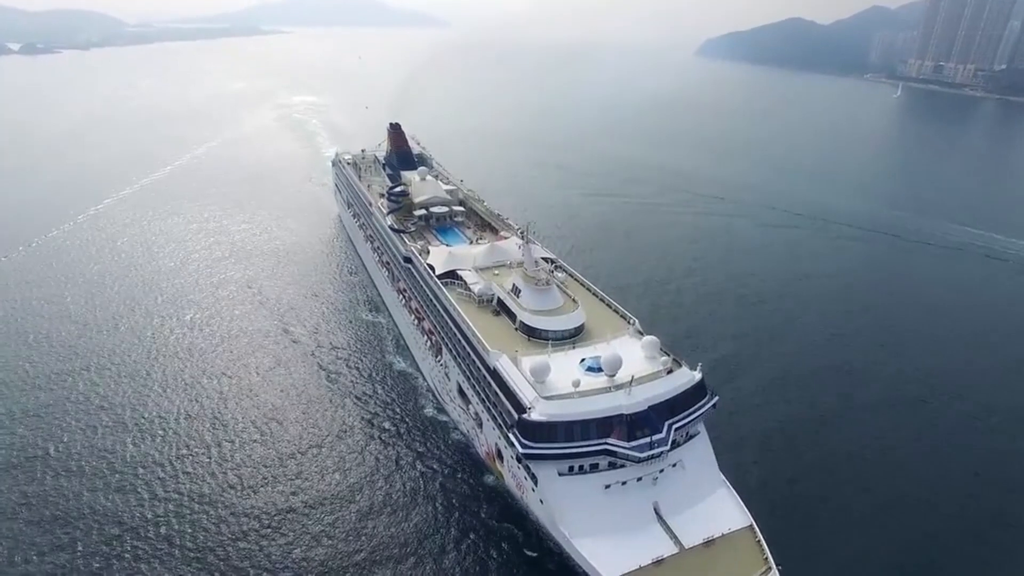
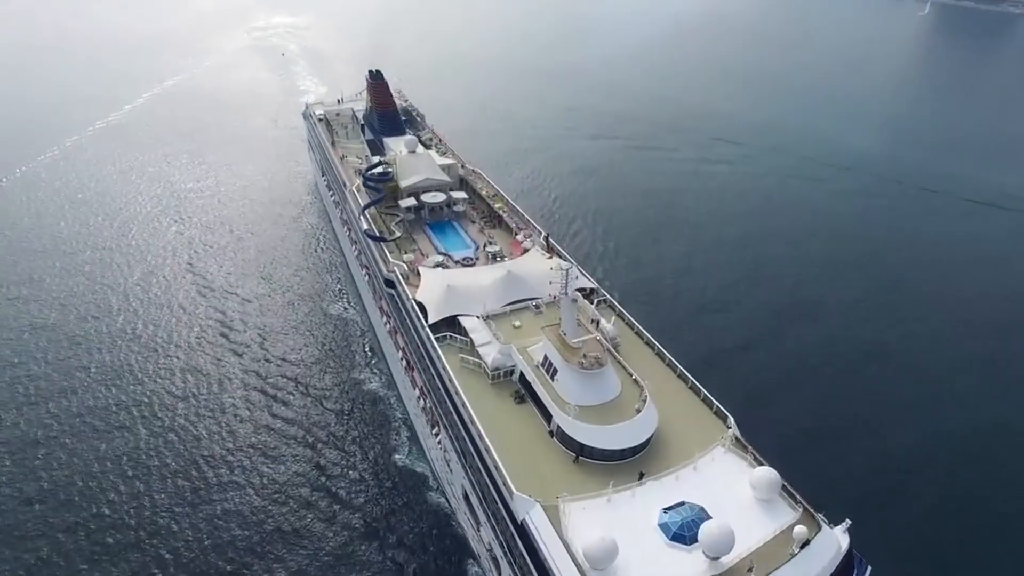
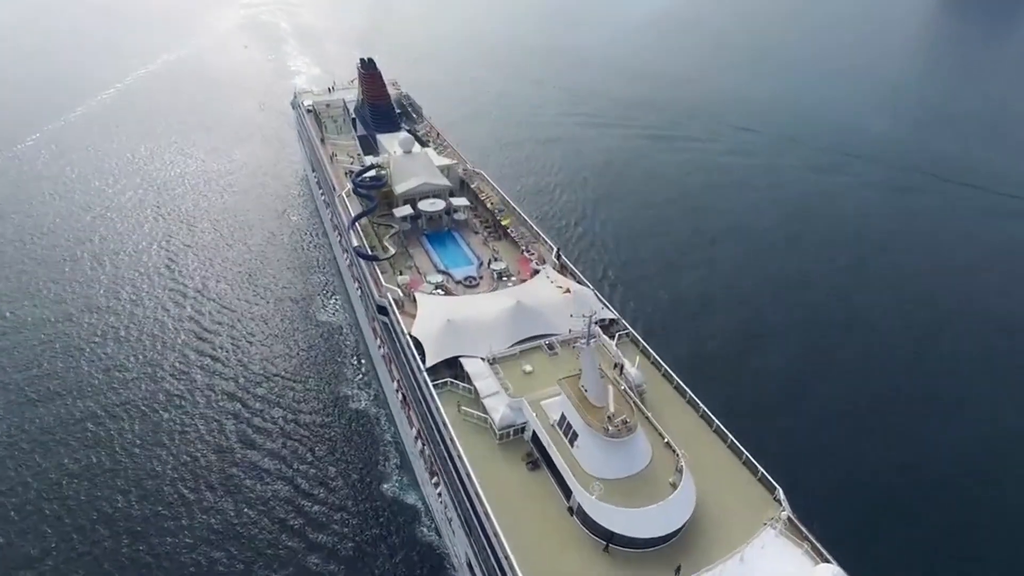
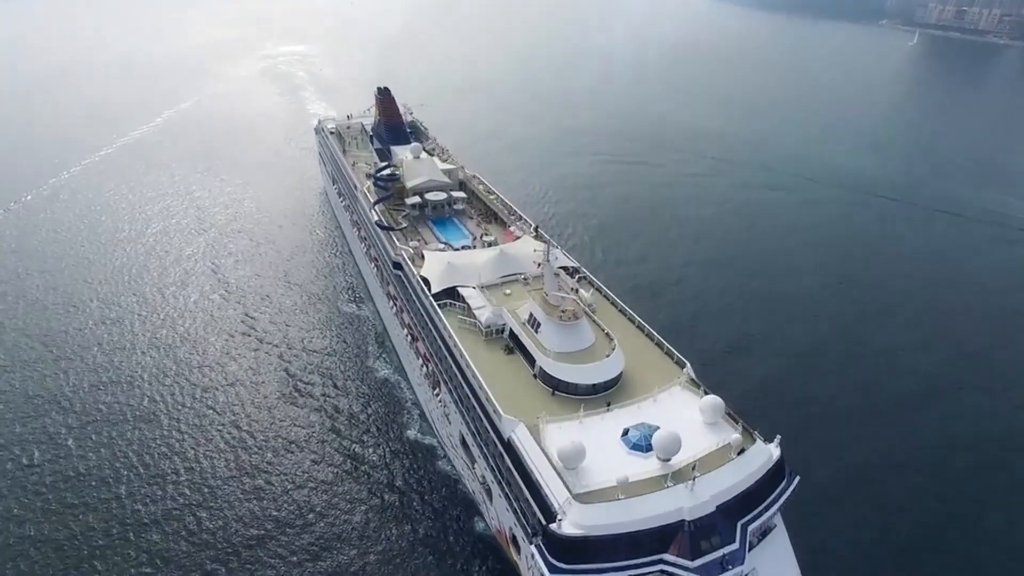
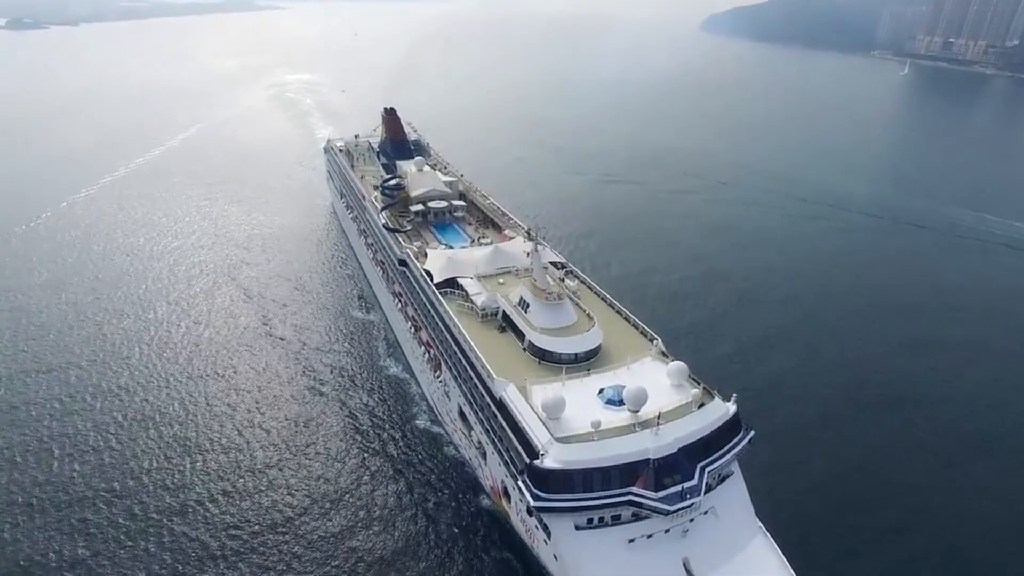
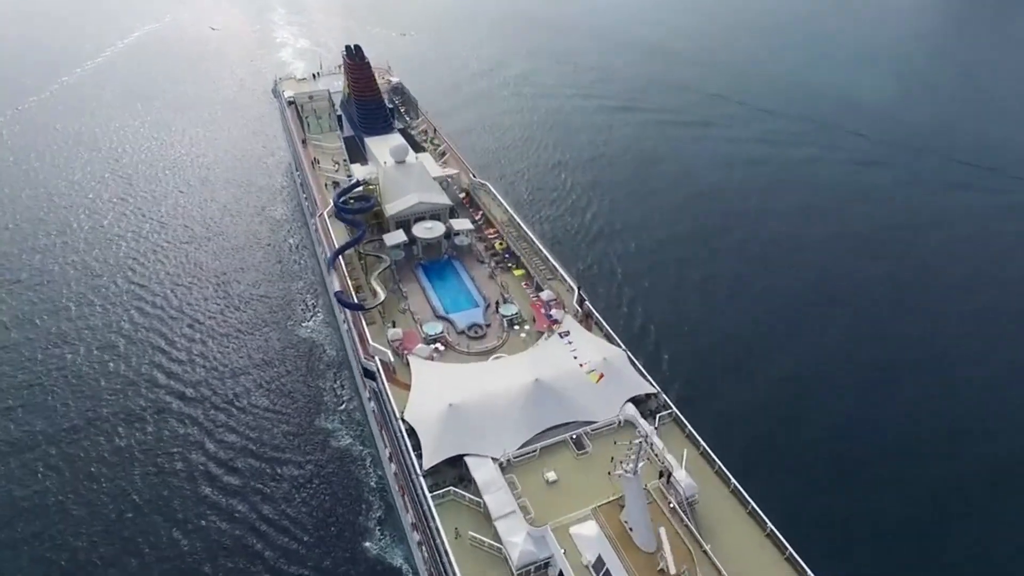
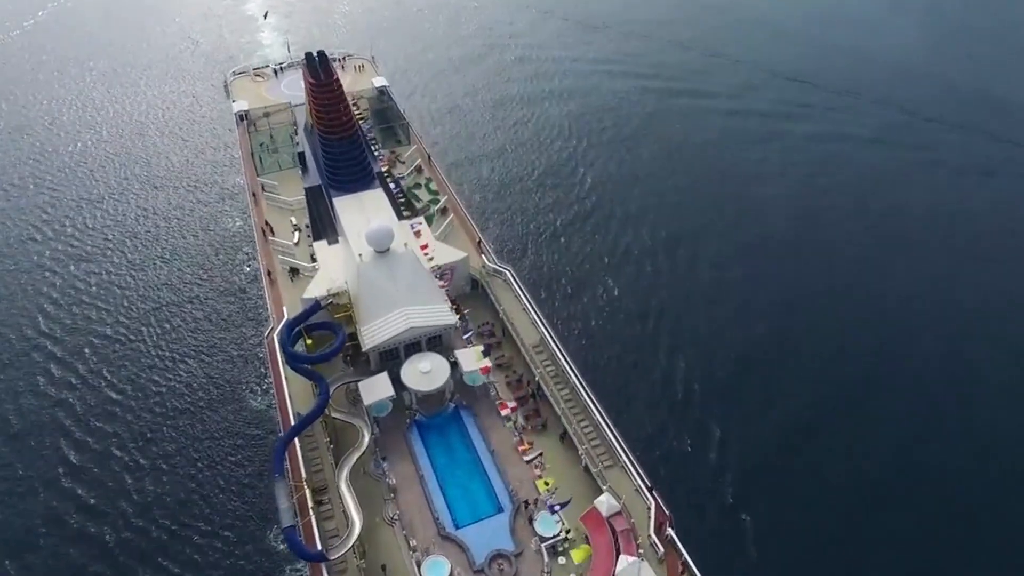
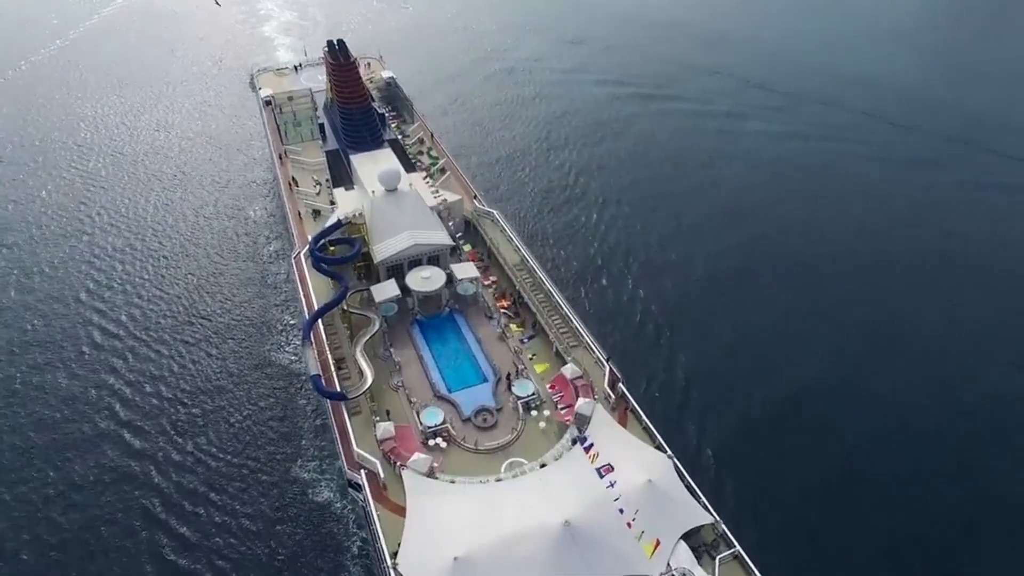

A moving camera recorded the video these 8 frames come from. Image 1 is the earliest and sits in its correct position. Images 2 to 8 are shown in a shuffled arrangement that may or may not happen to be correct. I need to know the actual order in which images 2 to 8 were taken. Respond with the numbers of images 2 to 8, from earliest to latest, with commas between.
5, 4, 2, 3, 6, 8, 7
